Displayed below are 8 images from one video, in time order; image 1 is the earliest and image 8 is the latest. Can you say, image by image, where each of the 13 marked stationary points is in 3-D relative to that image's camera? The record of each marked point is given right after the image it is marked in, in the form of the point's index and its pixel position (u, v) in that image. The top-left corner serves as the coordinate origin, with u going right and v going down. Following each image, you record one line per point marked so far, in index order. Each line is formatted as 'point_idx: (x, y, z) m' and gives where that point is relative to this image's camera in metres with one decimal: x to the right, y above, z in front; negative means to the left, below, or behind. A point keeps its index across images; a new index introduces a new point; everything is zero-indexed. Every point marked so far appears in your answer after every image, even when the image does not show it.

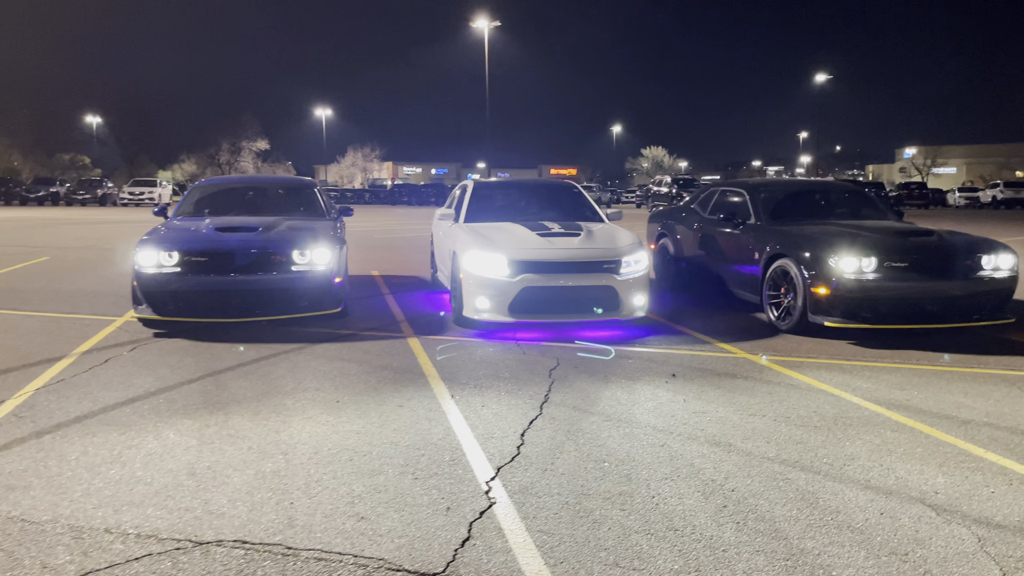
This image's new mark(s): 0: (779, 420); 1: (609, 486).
0: (+1.3, -0.7, +4.3) m
1: (+0.4, -0.8, +3.4) m
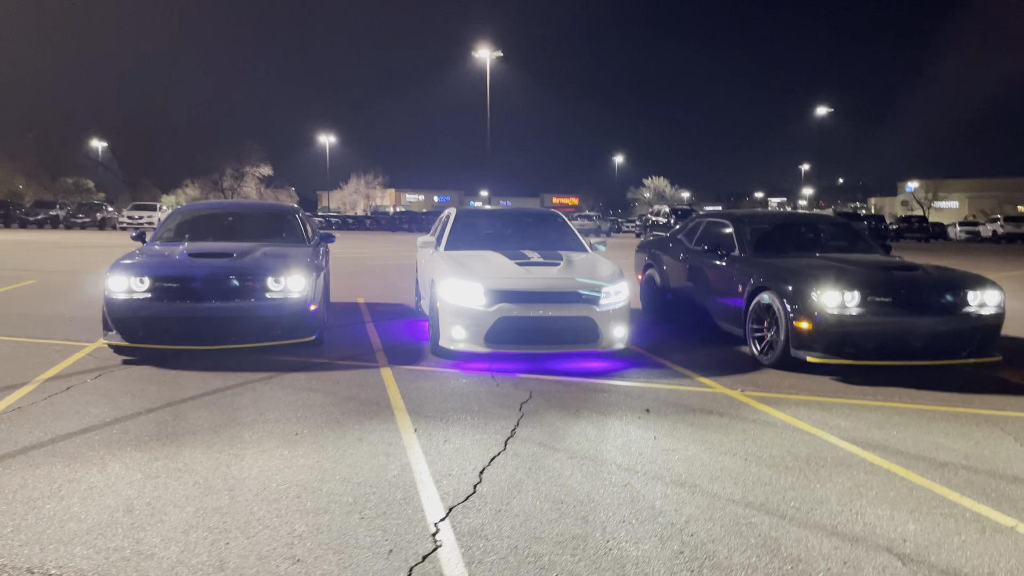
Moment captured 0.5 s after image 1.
0: (+1.1, -0.8, +4.1) m
1: (+0.2, -0.9, +3.2) m
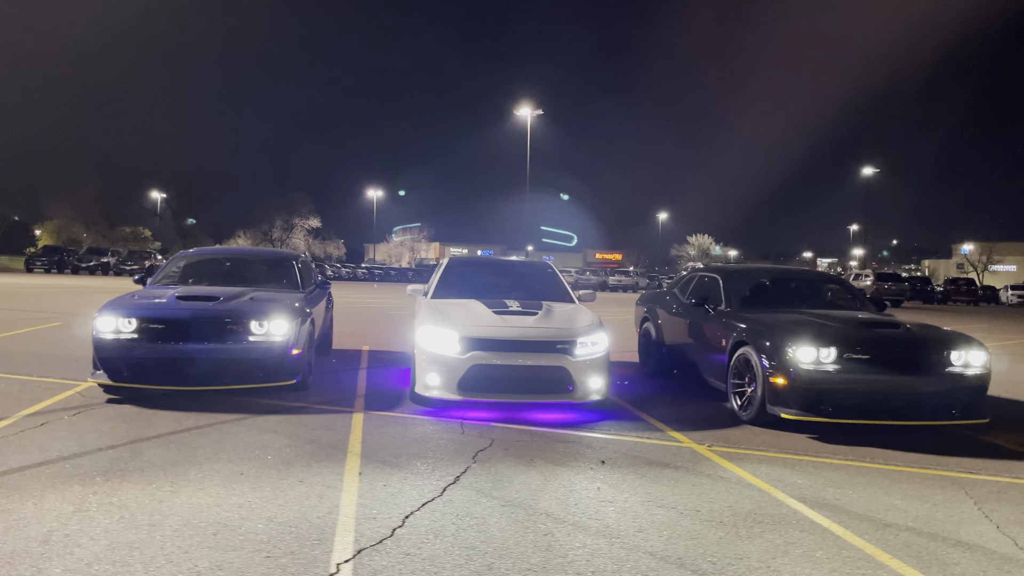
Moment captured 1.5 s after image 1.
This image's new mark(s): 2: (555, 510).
0: (+0.8, -1.1, +4.1) m
1: (-0.2, -1.1, +3.2) m
2: (+0.2, -1.1, +4.1) m
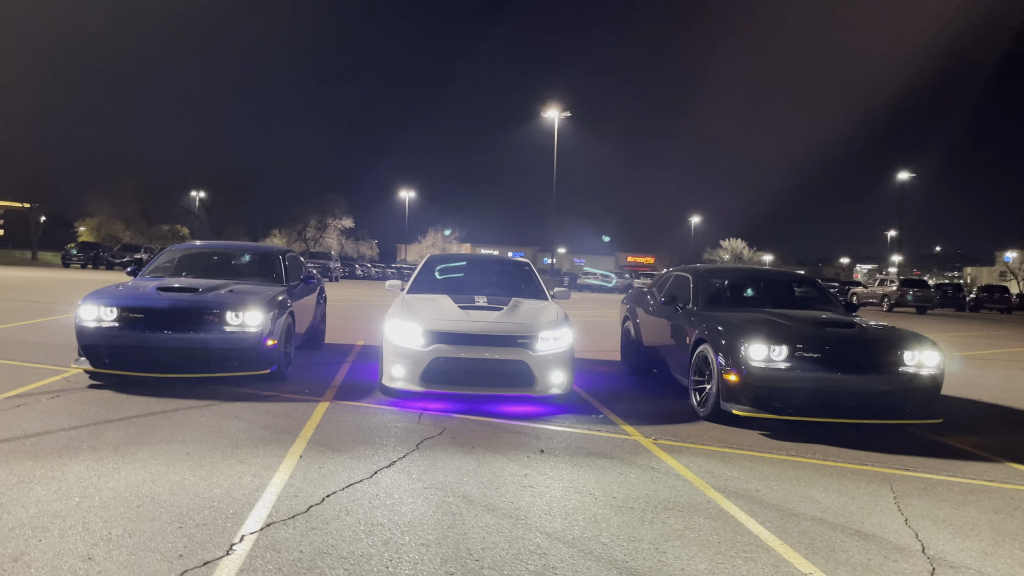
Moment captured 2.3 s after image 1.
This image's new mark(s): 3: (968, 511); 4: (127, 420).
0: (+0.4, -1.0, +4.2) m
1: (-0.6, -1.0, +3.4) m
2: (-0.2, -1.0, +4.2) m
3: (+2.3, -1.1, +4.3) m
4: (-2.5, -0.9, +5.6) m
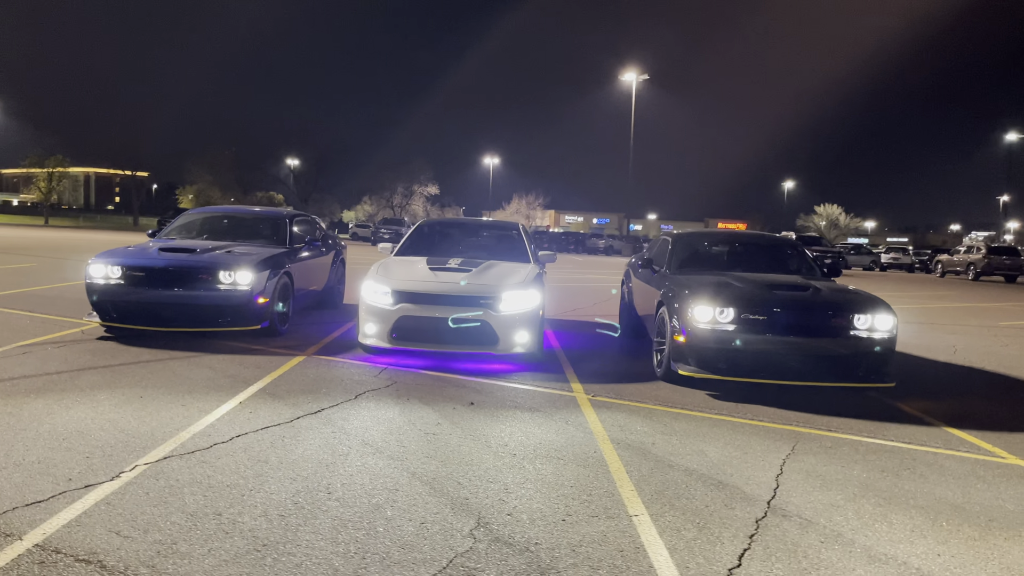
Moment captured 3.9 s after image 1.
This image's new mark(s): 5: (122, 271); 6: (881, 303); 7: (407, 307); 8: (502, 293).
0: (-0.1, -0.8, +4.5) m
1: (-1.2, -0.8, +3.7) m
2: (-0.7, -0.8, +4.6) m
3: (+1.8, -0.9, +4.4) m
4: (-2.9, -0.6, +6.2) m
5: (-3.4, +0.2, +7.5) m
6: (+2.7, -0.1, +6.2) m
7: (-0.8, -0.2, +6.8) m
8: (-0.1, 0.0, +6.9) m
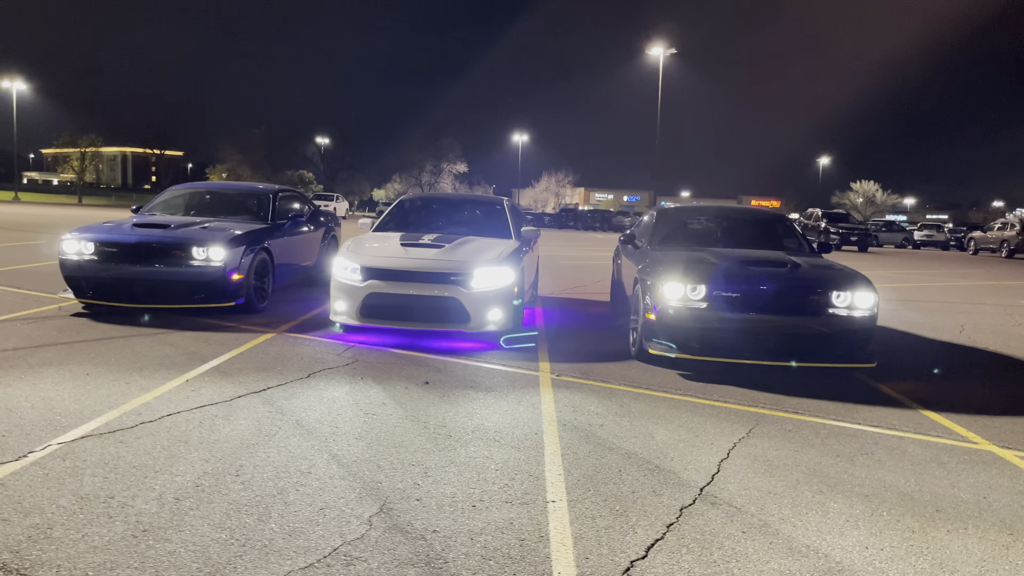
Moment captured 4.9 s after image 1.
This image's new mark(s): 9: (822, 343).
0: (-0.5, -0.7, +4.3) m
1: (-1.6, -0.7, +3.6) m
2: (-1.0, -0.7, +4.4) m
3: (+1.4, -0.8, +4.2) m
4: (-3.2, -0.4, +6.1) m
5: (-3.6, +0.4, +7.4) m
6: (+2.4, +0.1, +5.9) m
7: (-1.1, 0.0, +6.6) m
8: (-0.3, +0.1, +6.7) m
9: (+2.1, -0.4, +5.8) m
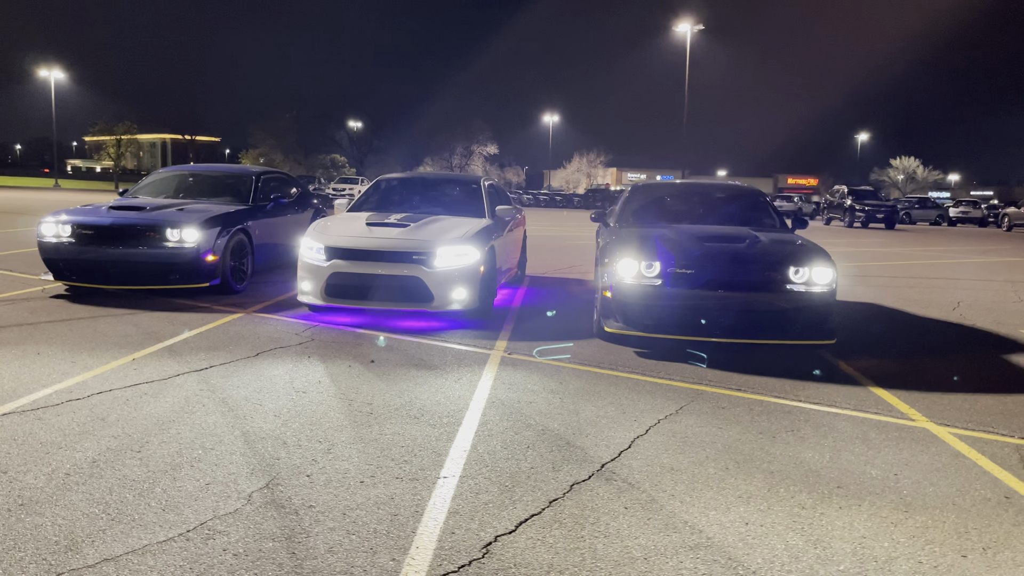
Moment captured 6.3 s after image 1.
0: (-0.8, -0.6, +4.3) m
1: (-2.0, -0.6, +3.7) m
2: (-1.4, -0.6, +4.5) m
3: (+1.0, -0.7, +4.1) m
4: (-3.5, -0.3, +6.2) m
5: (-3.9, +0.5, +7.5) m
6: (+2.1, +0.2, +5.8) m
7: (-1.4, +0.2, +6.7) m
8: (-0.6, +0.3, +6.7) m
9: (+1.8, -0.2, +5.7) m
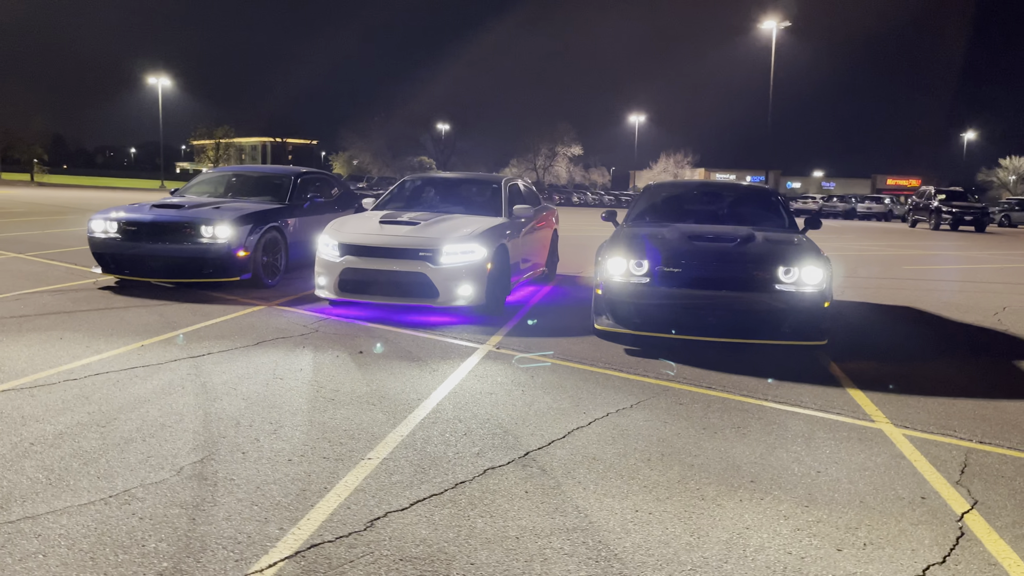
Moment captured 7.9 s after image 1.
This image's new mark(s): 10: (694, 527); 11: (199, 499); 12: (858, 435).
0: (-1.1, -0.6, +4.6) m
1: (-2.3, -0.6, +4.1) m
2: (-1.6, -0.5, +4.8) m
3: (+0.8, -0.7, +4.1) m
4: (-3.5, -0.2, +6.7) m
5: (-3.8, +0.6, +8.1) m
6: (+2.0, +0.2, +5.7) m
7: (-1.3, +0.2, +7.0) m
8: (-0.6, +0.3, +6.9) m
9: (+1.7, -0.2, +5.7) m
10: (+0.6, -0.8, +2.9) m
11: (-1.1, -0.8, +3.0) m
12: (+1.7, -0.7, +4.1) m
